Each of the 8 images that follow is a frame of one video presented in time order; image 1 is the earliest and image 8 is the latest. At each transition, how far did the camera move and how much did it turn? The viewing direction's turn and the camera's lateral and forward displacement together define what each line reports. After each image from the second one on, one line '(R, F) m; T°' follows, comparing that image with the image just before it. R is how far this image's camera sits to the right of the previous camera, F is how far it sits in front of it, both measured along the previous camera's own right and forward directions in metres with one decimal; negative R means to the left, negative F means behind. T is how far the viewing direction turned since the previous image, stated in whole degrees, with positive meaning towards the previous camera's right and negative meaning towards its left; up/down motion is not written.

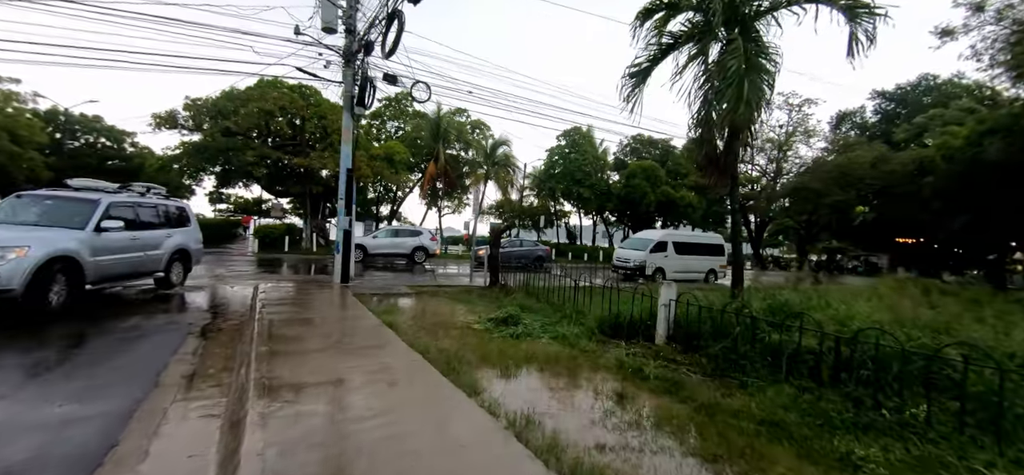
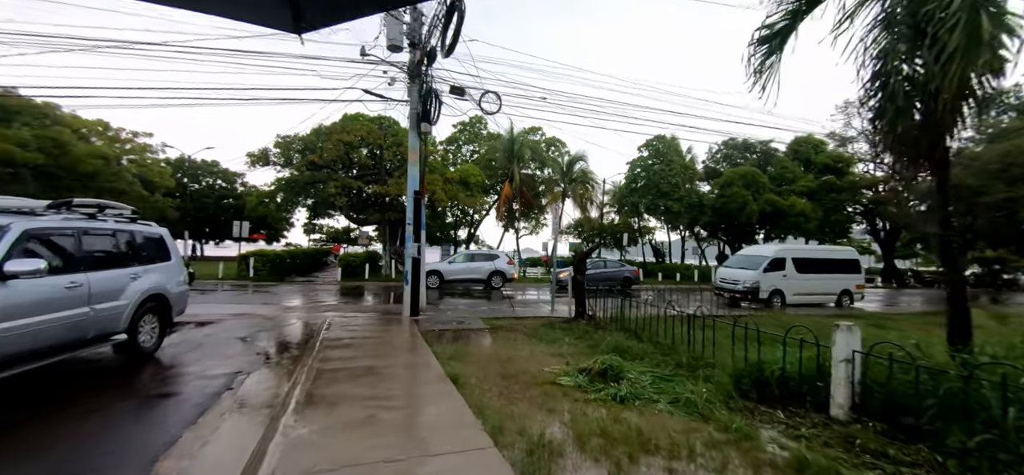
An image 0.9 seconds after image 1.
(-0.3, +1.9) m; -11°
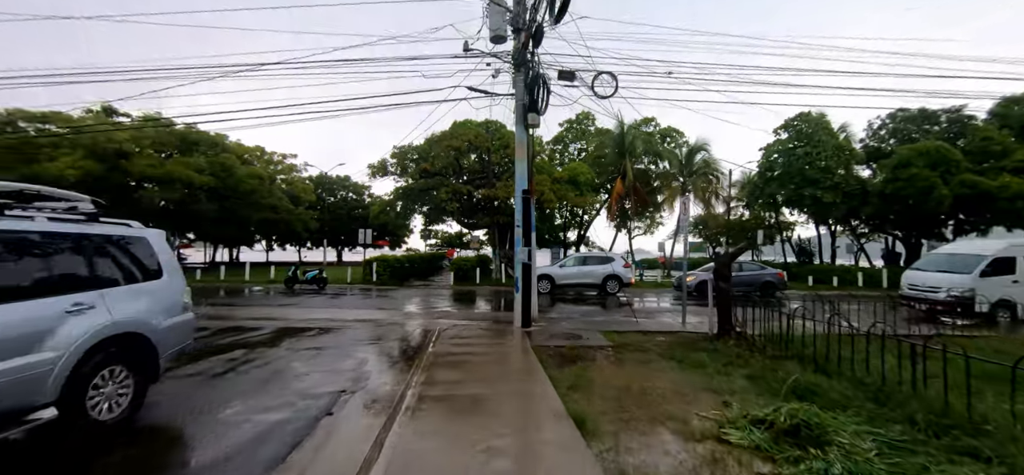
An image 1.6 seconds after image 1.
(-0.3, +1.4) m; -15°
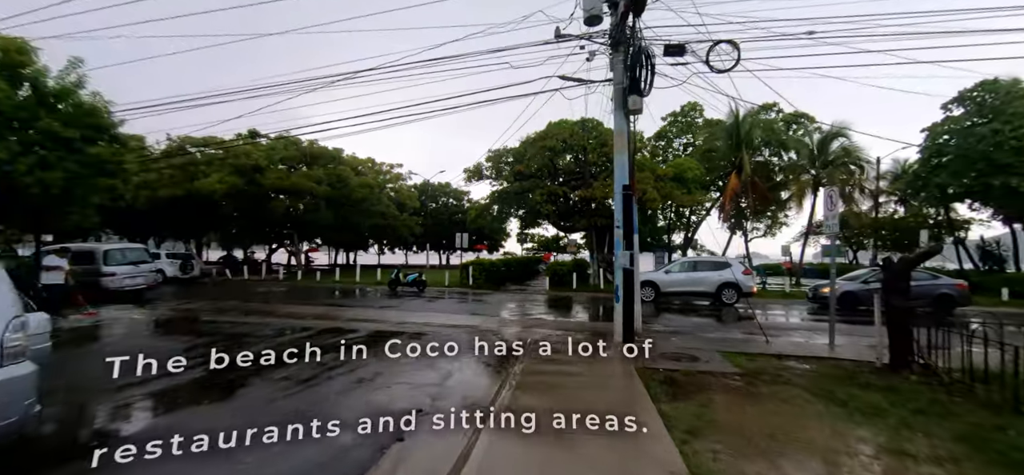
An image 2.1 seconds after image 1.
(0.0, +1.0) m; -14°
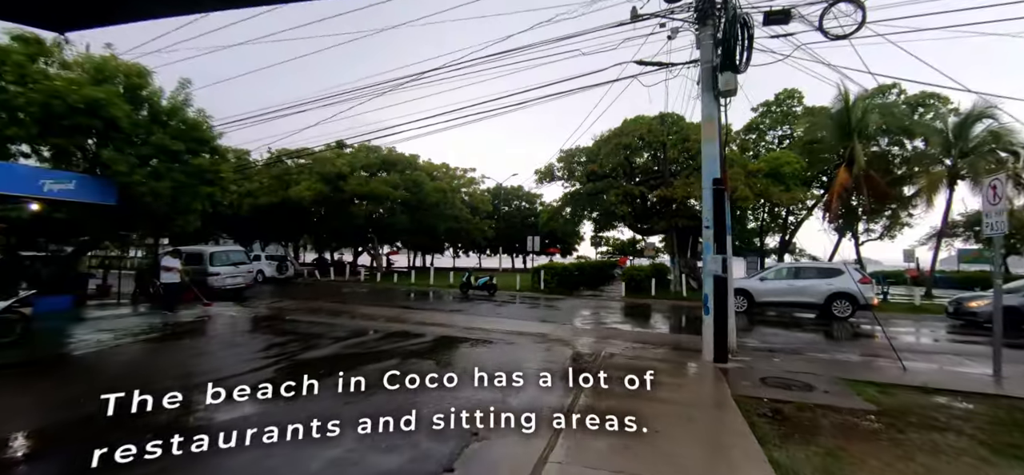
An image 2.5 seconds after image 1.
(+0.1, +0.6) m; -10°
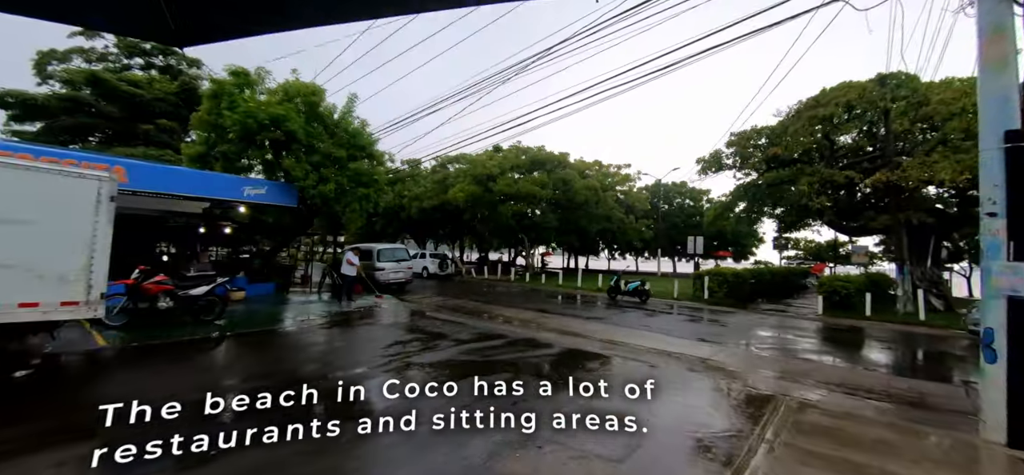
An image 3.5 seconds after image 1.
(+0.3, +1.2) m; -22°
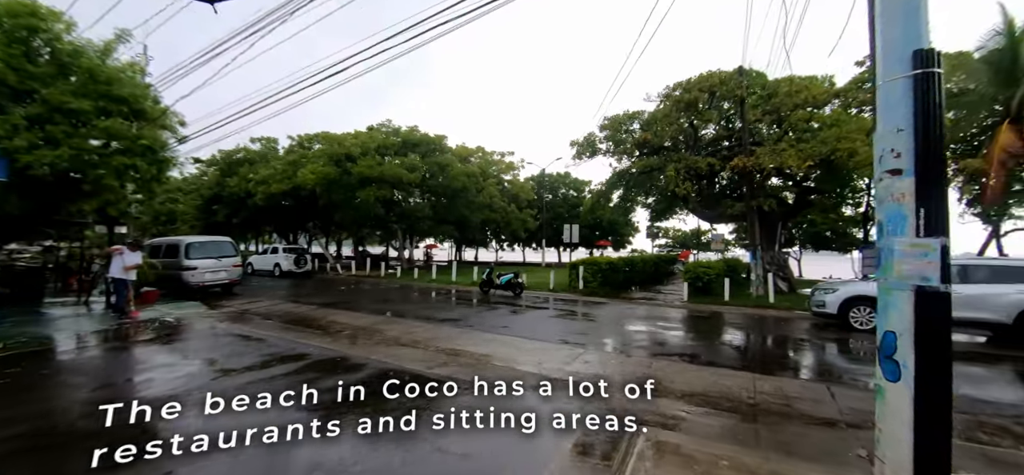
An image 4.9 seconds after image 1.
(+1.3, +1.6) m; +14°
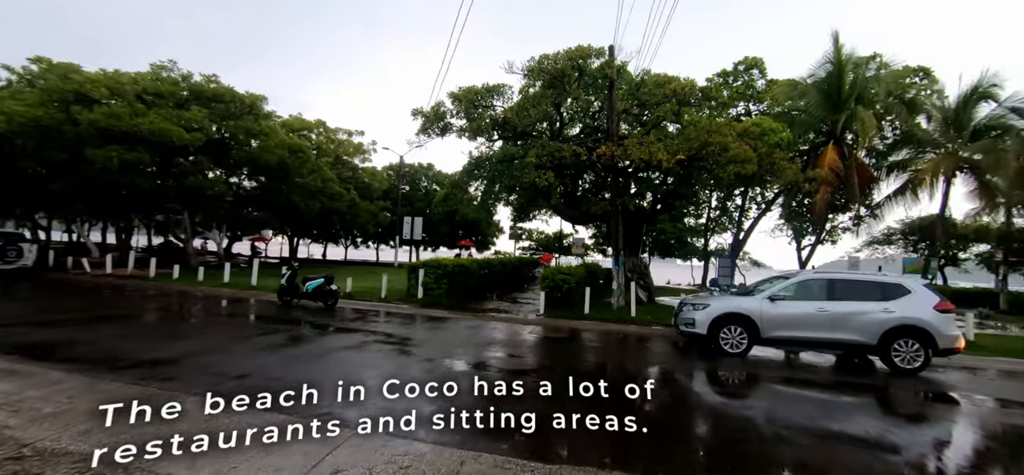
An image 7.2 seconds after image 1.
(+1.3, +2.6) m; +18°
